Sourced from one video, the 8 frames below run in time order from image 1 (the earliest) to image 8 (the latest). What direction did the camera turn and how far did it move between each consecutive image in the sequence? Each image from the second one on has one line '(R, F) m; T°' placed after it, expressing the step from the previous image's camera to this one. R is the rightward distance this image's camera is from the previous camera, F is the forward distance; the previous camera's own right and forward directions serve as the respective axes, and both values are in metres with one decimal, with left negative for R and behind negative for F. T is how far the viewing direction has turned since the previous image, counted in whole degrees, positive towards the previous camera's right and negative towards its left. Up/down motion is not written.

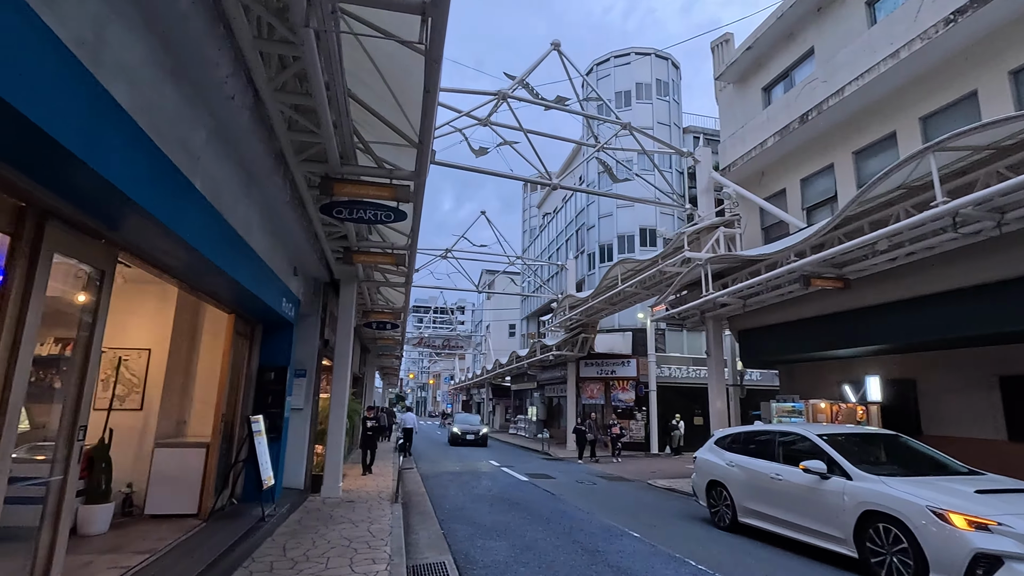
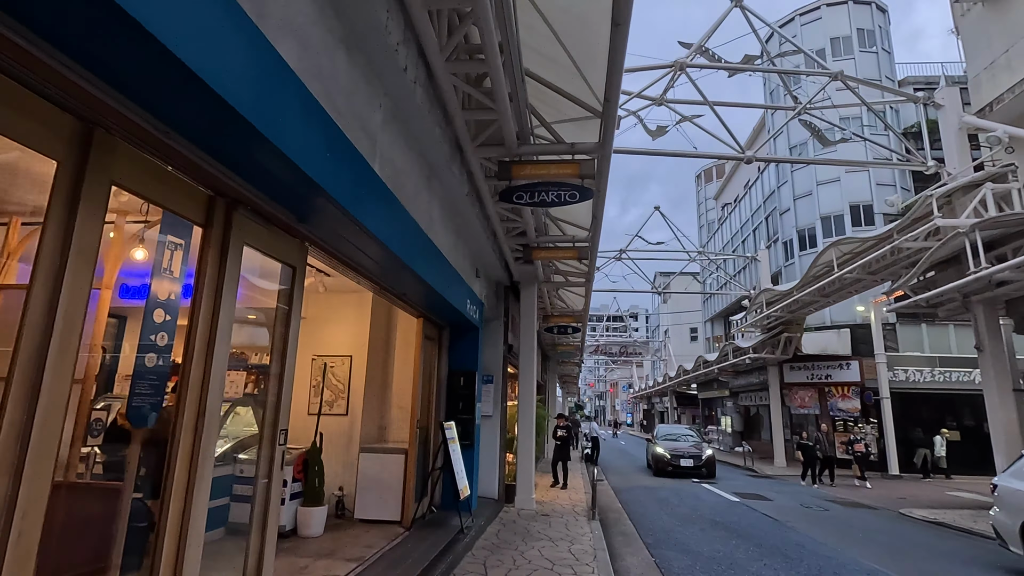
(-0.4, +0.8) m; -18°
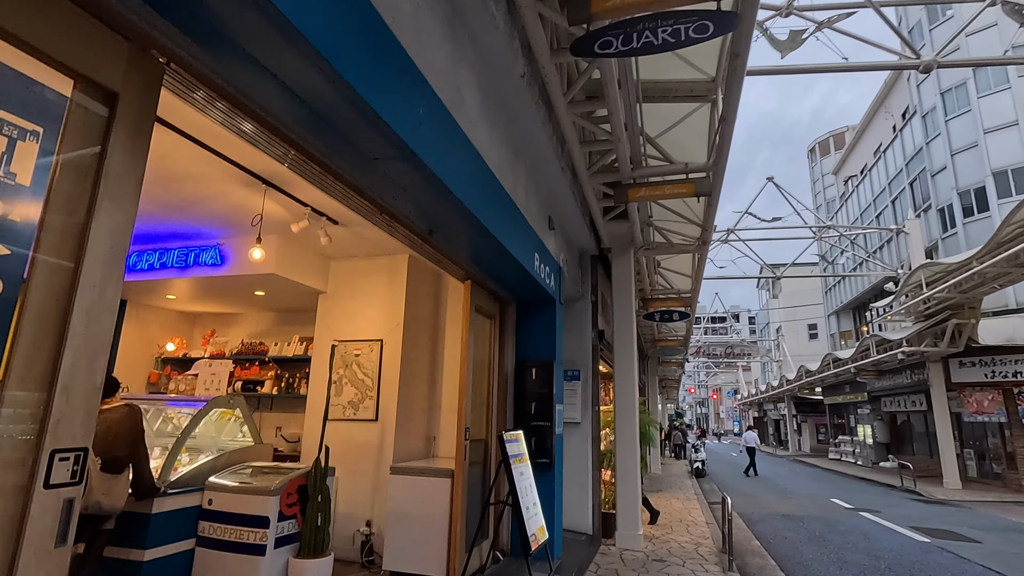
(0.0, +2.1) m; -9°
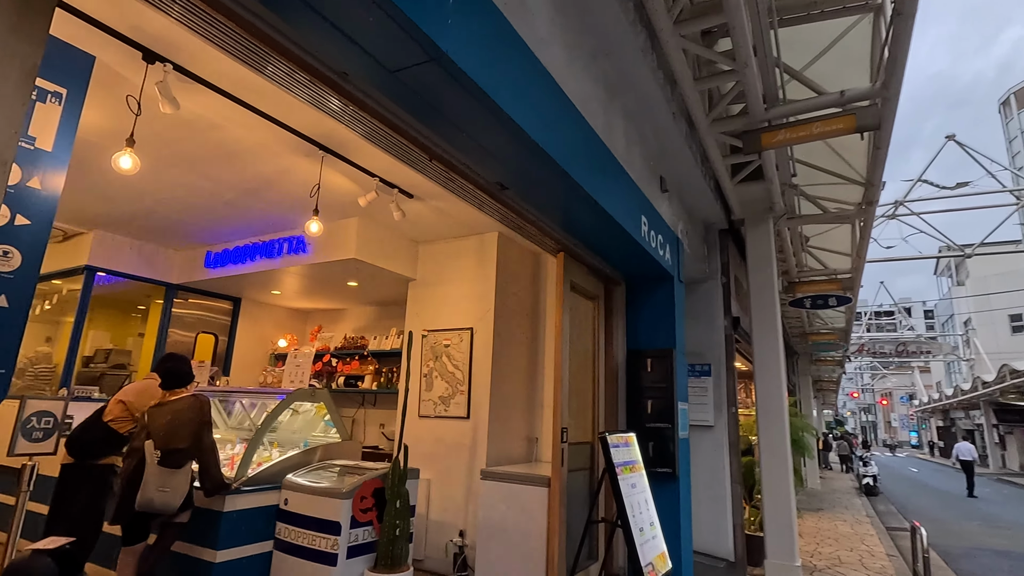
(+0.2, +0.7) m; -14°
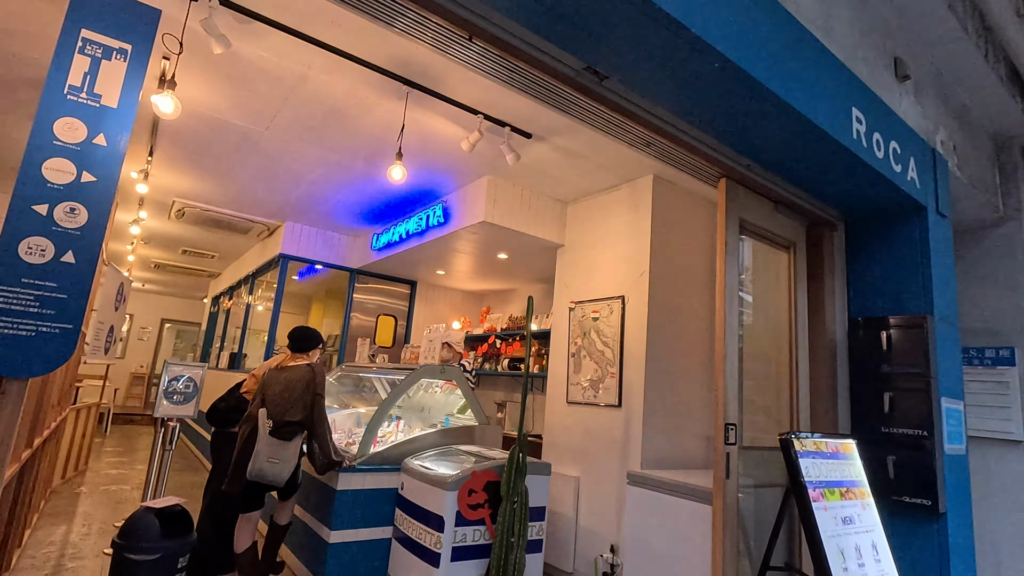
(+0.4, +0.9) m; -24°
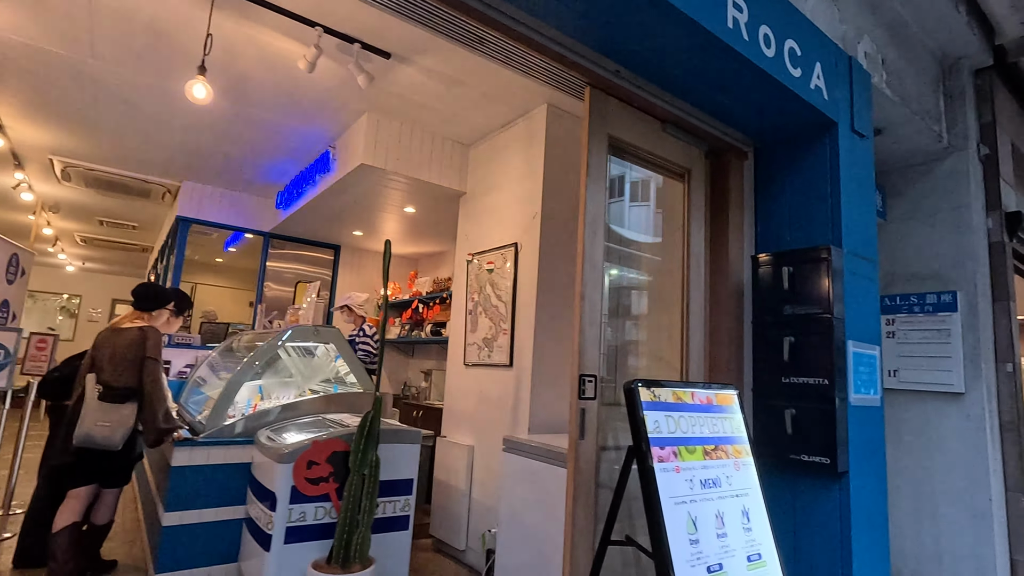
(+0.7, +0.4) m; 0°
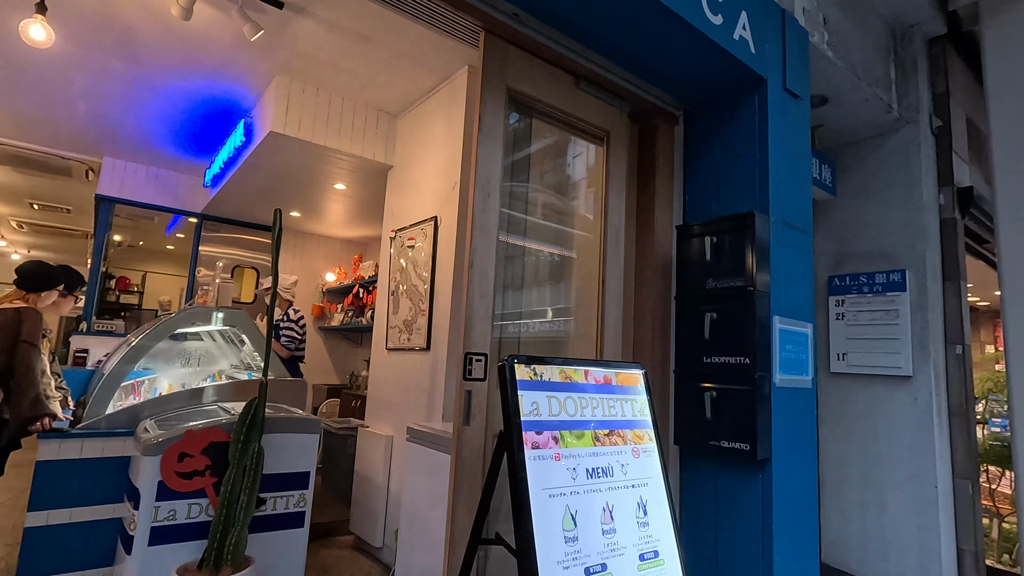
(+0.4, +0.2) m; +1°
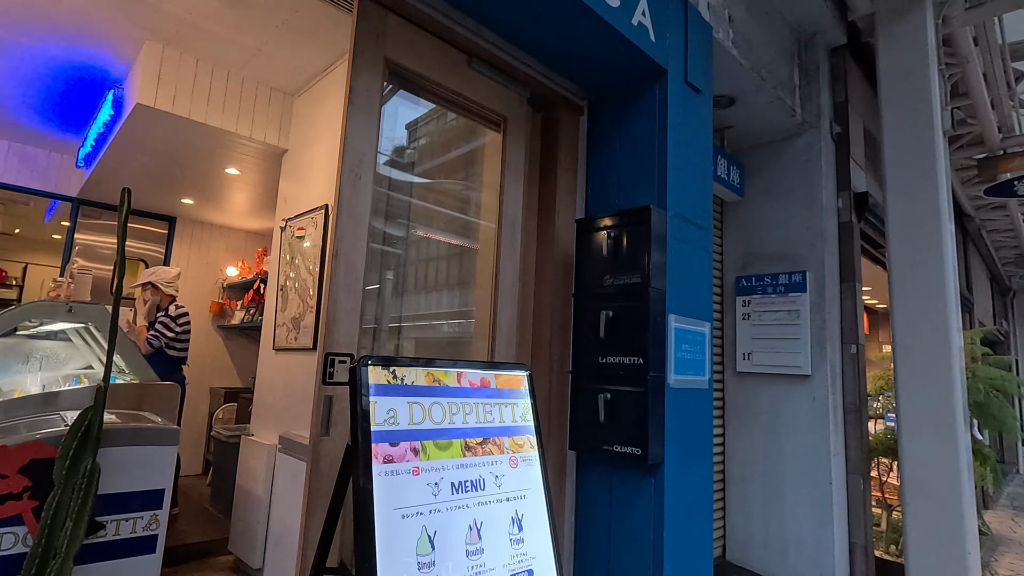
(+0.2, +0.2) m; +6°
